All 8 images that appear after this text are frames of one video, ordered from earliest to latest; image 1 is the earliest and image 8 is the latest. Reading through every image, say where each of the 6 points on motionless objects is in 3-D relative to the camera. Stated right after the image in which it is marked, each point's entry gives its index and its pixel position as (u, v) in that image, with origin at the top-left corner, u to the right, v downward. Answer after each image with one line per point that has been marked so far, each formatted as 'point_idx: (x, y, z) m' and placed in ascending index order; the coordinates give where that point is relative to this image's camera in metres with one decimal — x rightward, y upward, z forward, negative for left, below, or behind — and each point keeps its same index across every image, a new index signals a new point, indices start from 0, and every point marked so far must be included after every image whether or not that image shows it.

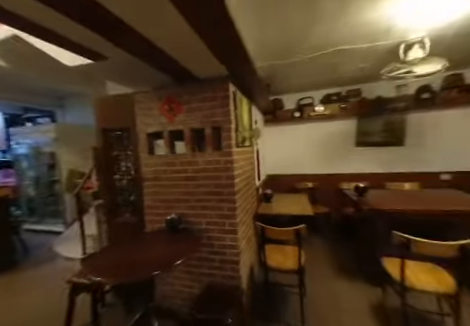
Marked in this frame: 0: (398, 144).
0: (+2.6, +0.3, +3.1) m
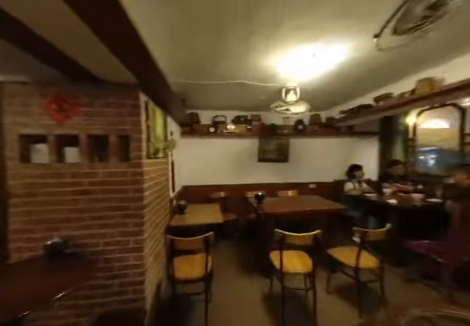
0: (+1.1, 0.0, +3.9) m
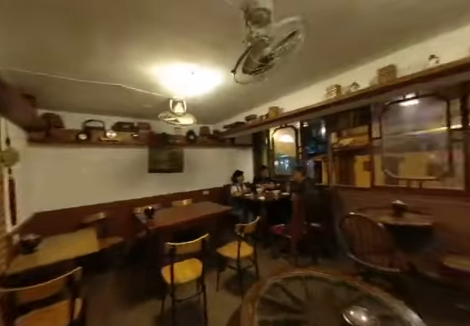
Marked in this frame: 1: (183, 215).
0: (-1.2, -0.2, +3.9) m
1: (-0.7, -0.7, +2.6) m
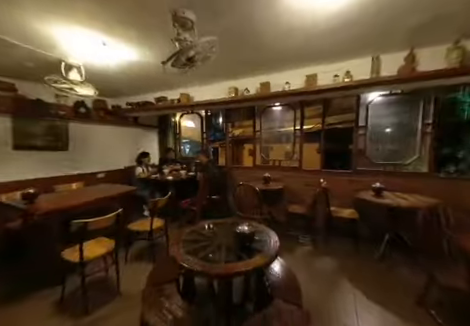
0: (-3.0, +0.2, +3.2) m
1: (-1.9, -0.4, +2.4) m
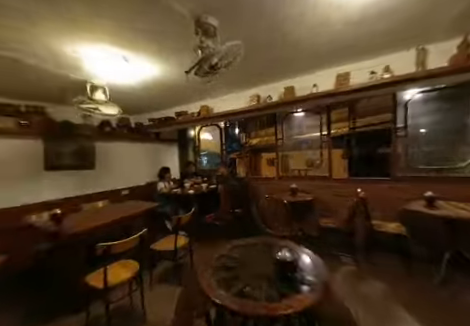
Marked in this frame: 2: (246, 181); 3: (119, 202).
0: (-2.6, -0.1, +3.3) m
1: (-1.6, -0.7, +2.3) m
2: (+0.3, -0.4, +3.8) m
3: (-2.0, -0.7, +3.2) m
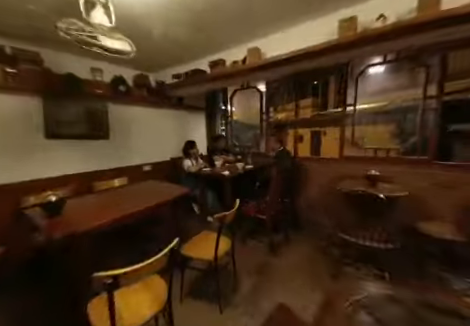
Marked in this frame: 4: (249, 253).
0: (-1.9, +0.4, +2.7) m
1: (-1.0, -0.4, +1.7) m
2: (+1.0, 0.0, +2.9) m
3: (-1.3, -0.3, +2.6) m
4: (+0.2, -1.1, +2.3) m
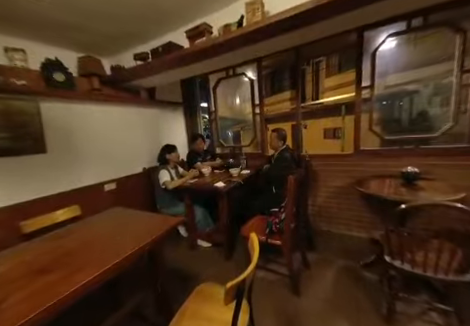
0: (-1.9, +0.1, +1.8) m
1: (-0.9, -0.5, +0.9) m
2: (+0.9, 0.0, +2.4) m
3: (-1.3, -0.5, +1.8) m
4: (+0.3, -1.1, +1.7) m
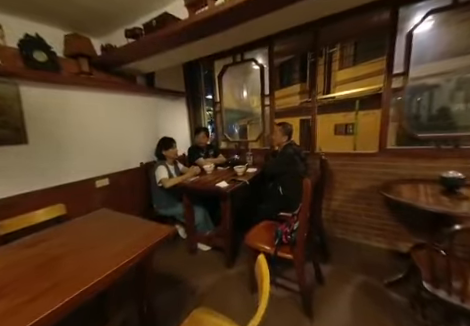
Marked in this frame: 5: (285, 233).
0: (-1.9, +0.2, +1.6) m
1: (-0.9, -0.5, +0.7) m
2: (+1.0, 0.0, +2.1) m
3: (-1.3, -0.4, +1.6) m
4: (+0.3, -1.1, +1.4) m
5: (+0.4, -0.6, +1.5) m
